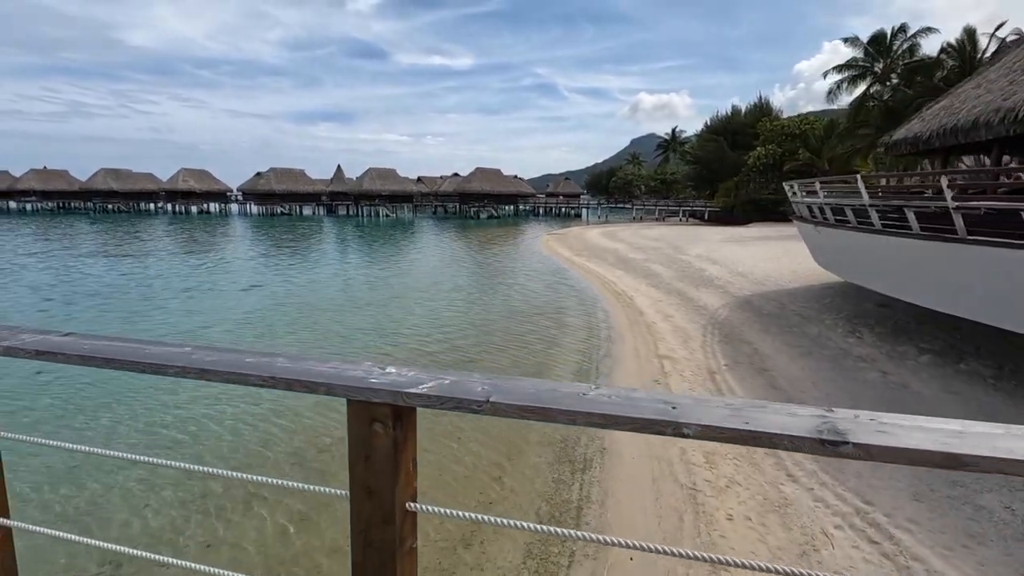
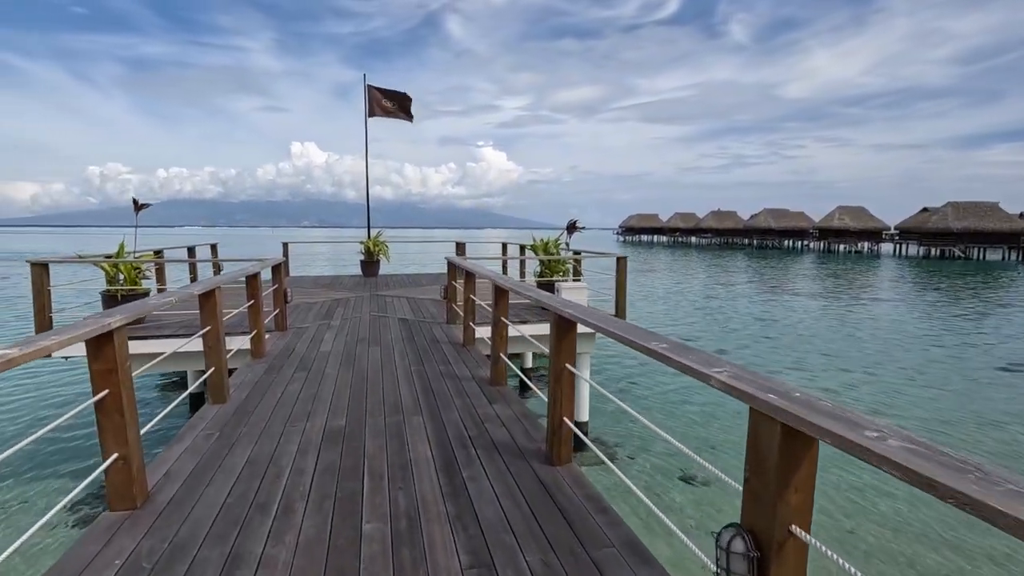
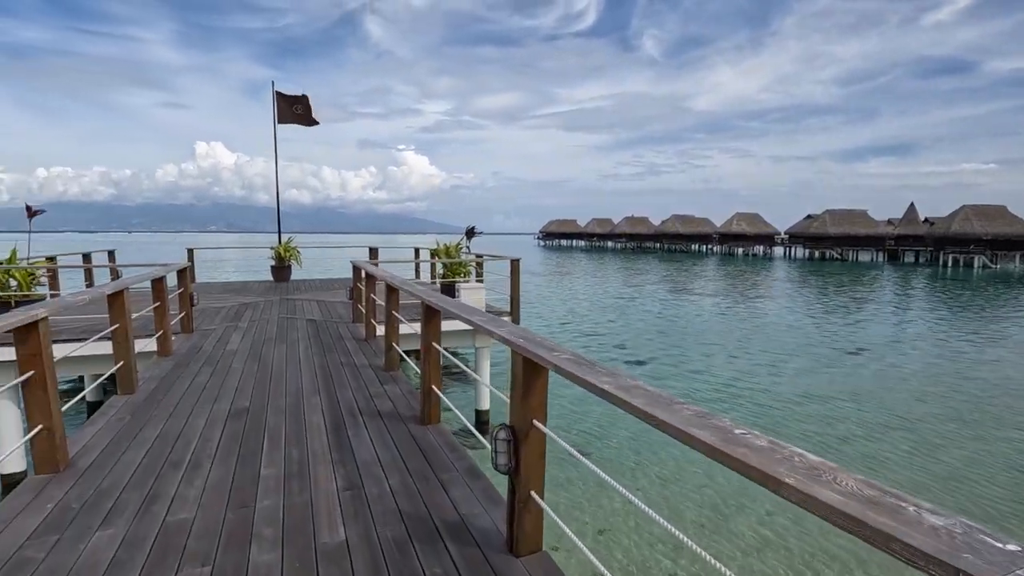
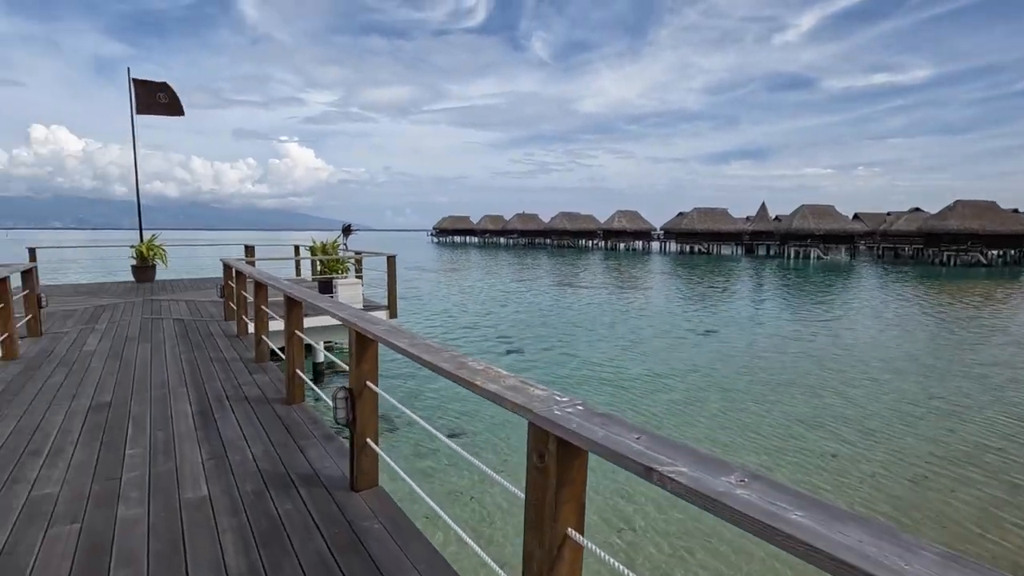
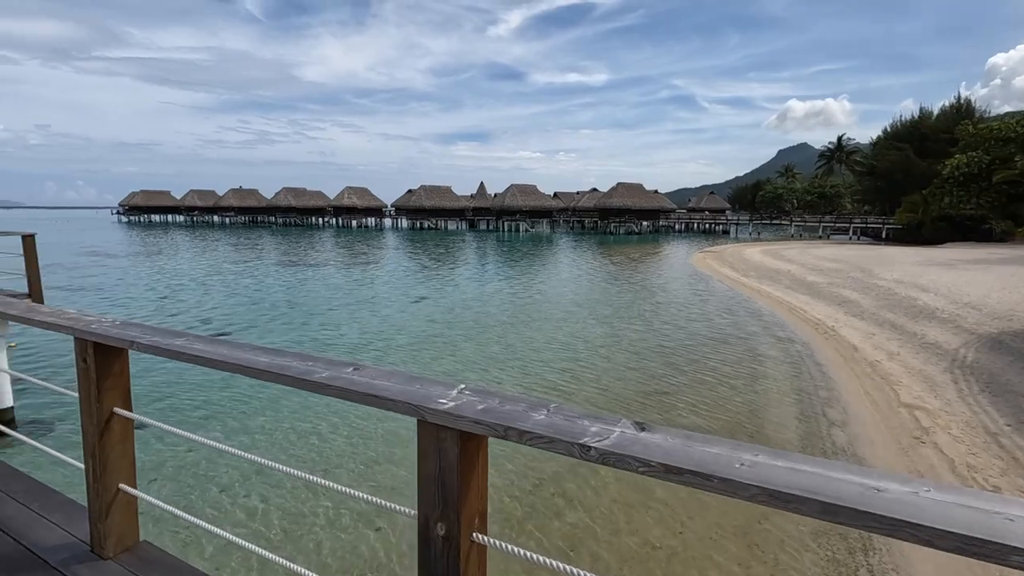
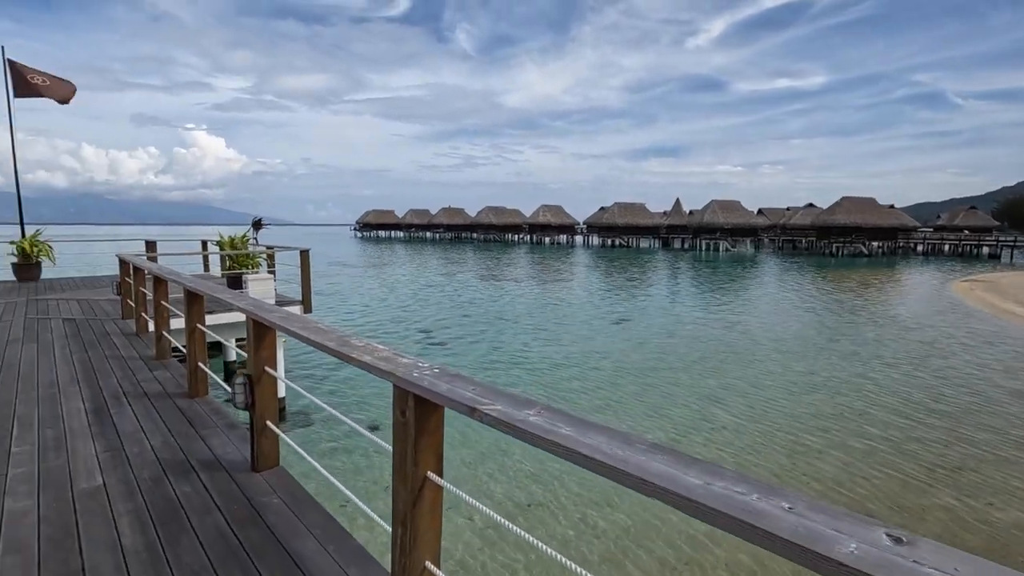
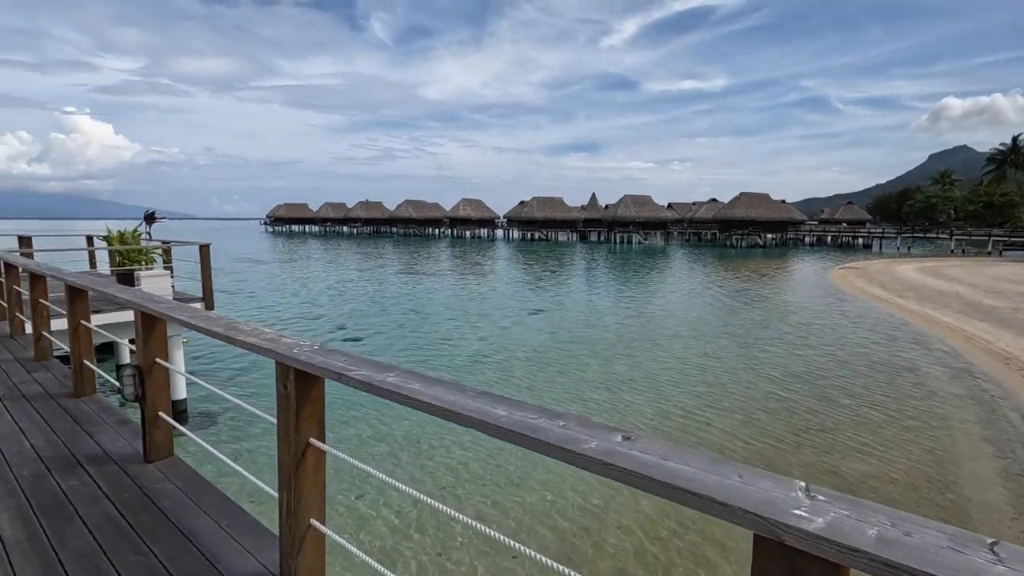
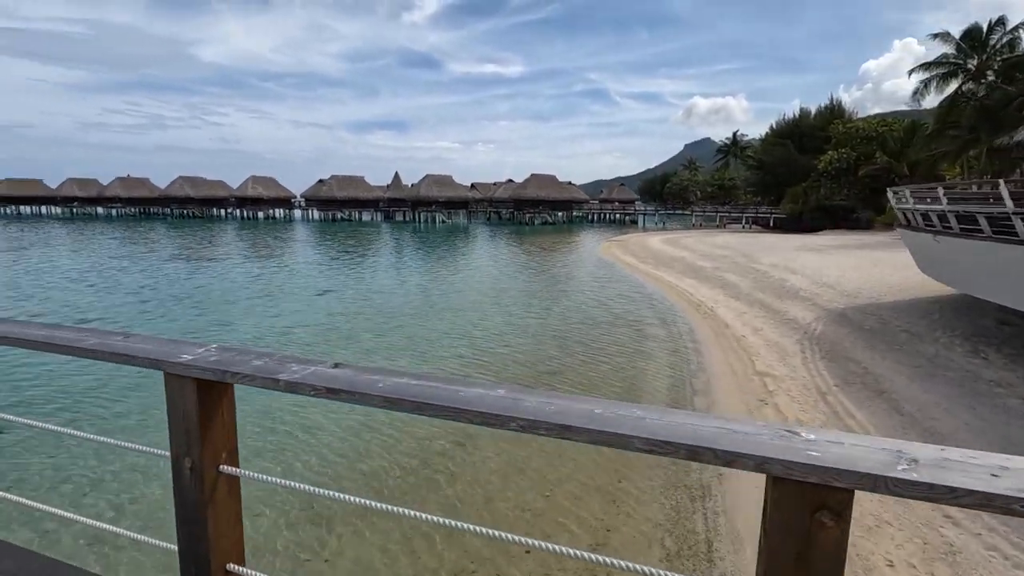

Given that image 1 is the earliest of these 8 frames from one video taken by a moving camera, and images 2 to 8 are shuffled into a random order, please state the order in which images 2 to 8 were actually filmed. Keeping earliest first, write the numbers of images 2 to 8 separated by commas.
8, 5, 7, 6, 4, 3, 2
